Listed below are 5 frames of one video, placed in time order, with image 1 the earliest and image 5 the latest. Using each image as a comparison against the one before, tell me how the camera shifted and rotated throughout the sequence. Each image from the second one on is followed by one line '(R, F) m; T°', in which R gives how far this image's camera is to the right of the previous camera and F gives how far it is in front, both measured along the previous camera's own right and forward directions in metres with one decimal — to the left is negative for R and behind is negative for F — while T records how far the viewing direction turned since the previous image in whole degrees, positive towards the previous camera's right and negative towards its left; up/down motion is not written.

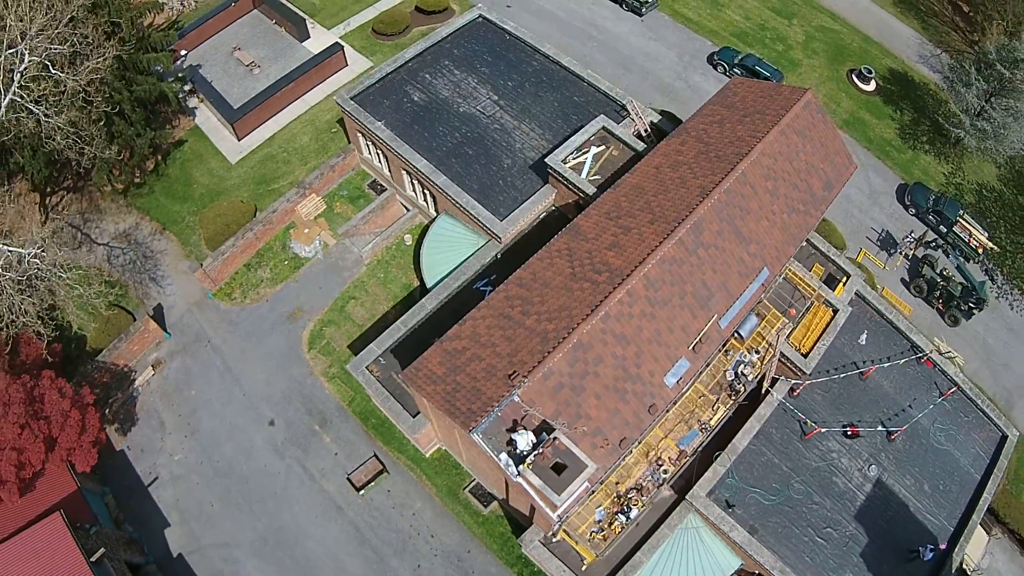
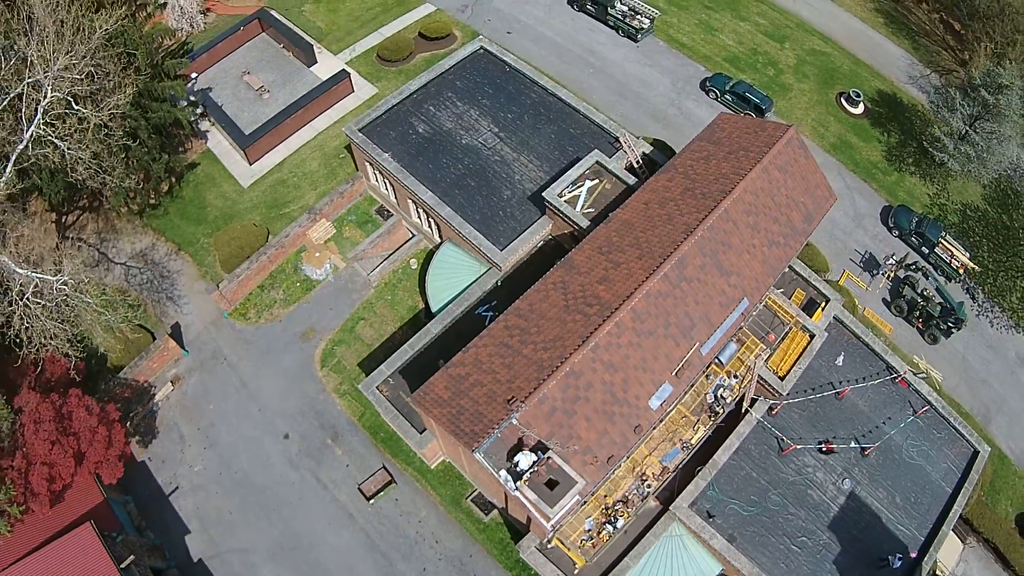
(0.0, -1.8) m; 0°
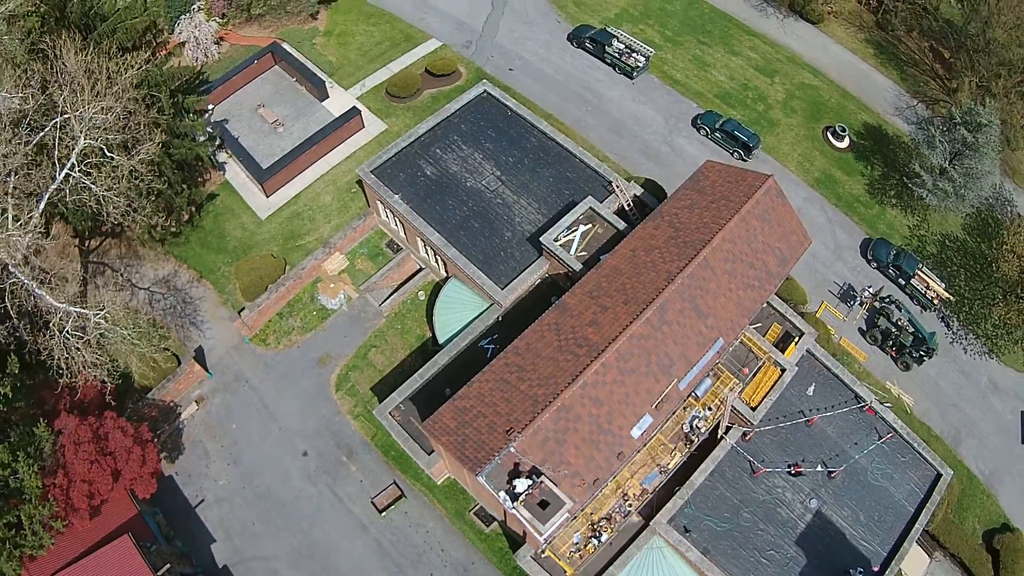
(+0.1, -2.8) m; 0°
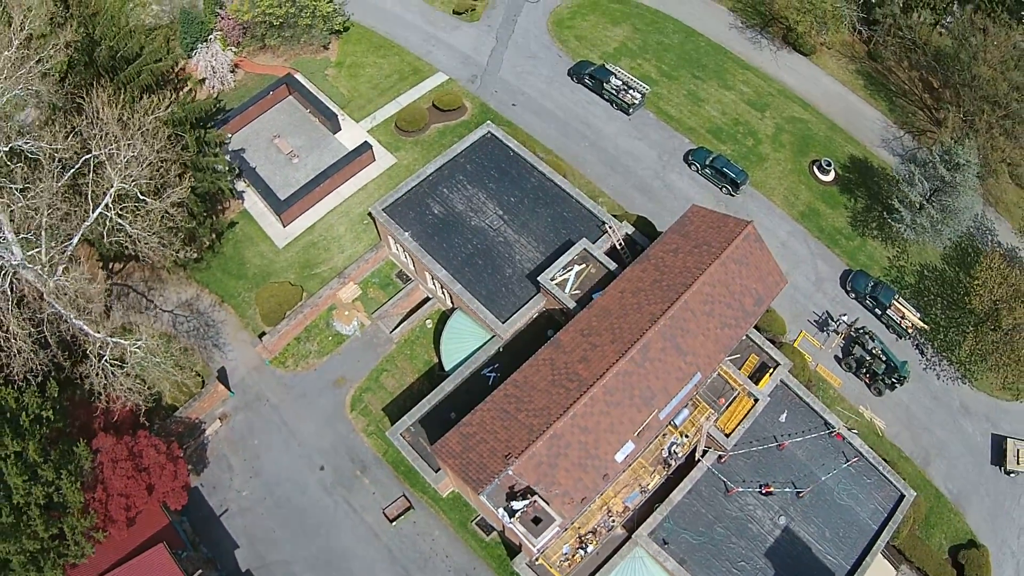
(0.0, -3.2) m; 0°
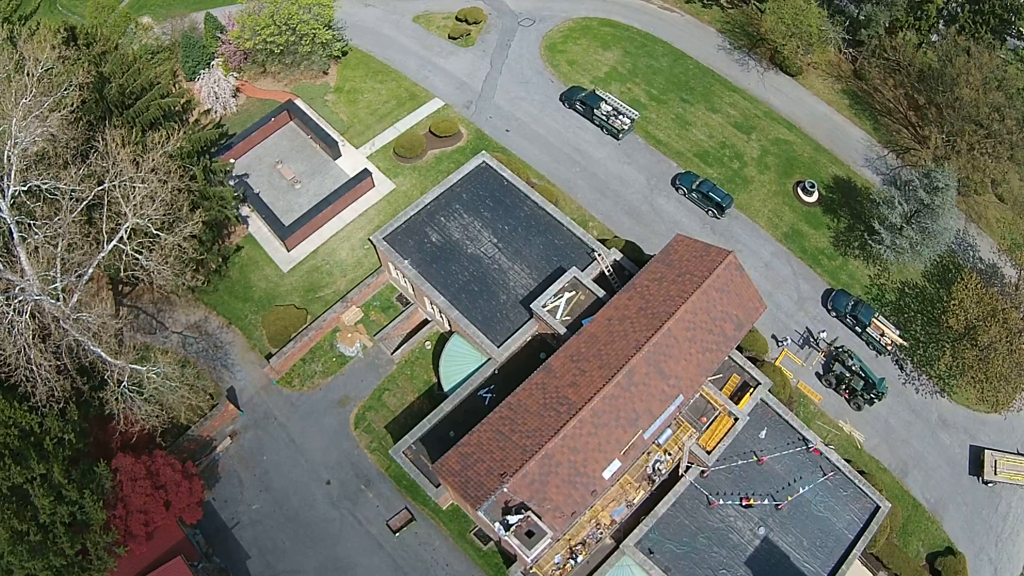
(+0.1, -2.2) m; 0°
